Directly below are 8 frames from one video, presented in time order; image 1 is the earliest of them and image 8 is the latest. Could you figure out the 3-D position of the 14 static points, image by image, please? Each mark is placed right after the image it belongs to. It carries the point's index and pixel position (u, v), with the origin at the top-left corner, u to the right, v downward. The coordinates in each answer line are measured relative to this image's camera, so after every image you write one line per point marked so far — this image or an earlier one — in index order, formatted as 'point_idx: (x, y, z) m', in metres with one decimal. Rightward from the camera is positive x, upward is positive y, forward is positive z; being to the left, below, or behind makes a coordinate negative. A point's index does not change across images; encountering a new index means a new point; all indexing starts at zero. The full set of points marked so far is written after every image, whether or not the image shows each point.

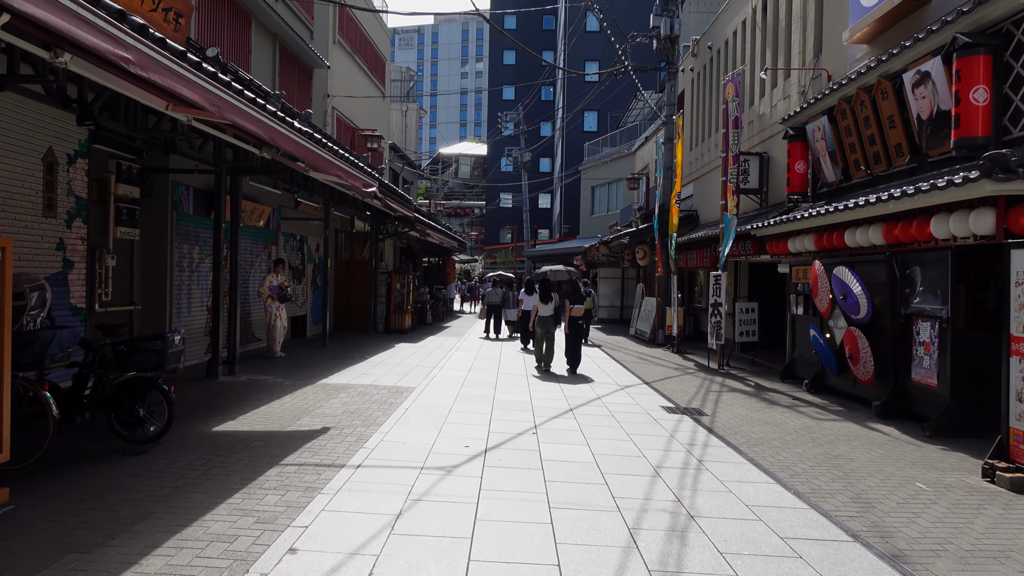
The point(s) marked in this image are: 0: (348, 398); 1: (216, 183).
0: (-2.0, -1.4, +8.1) m
1: (-4.0, +1.4, +8.9) m
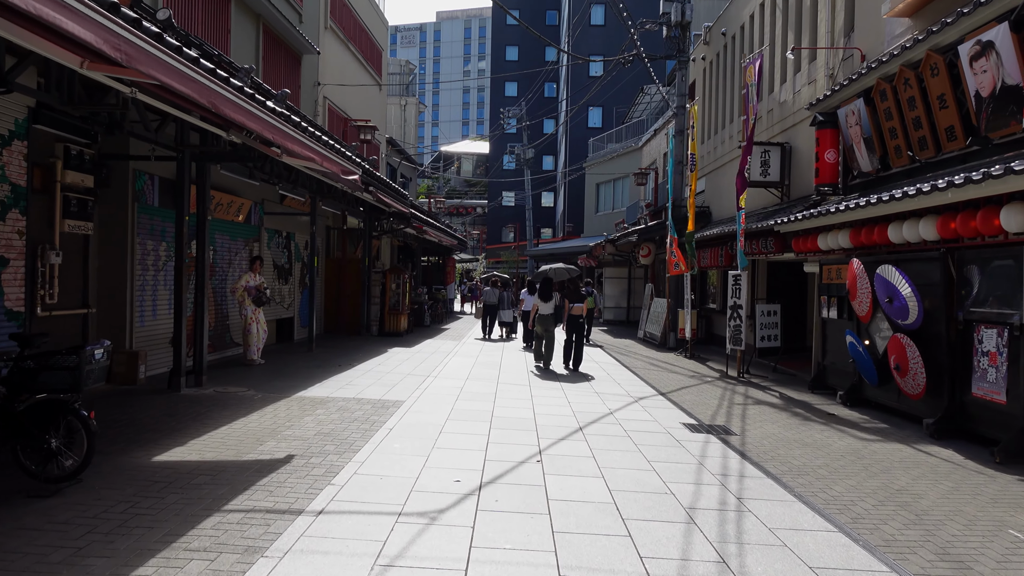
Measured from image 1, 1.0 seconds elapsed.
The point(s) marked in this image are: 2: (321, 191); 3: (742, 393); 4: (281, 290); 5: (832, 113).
0: (-2.0, -1.4, +7.1) m
1: (-4.0, +1.4, +7.9) m
2: (-3.6, +1.8, +12.4) m
3: (+3.5, -1.6, +9.9) m
4: (-4.7, 0.0, +13.3) m
5: (+5.1, +2.8, +10.6) m
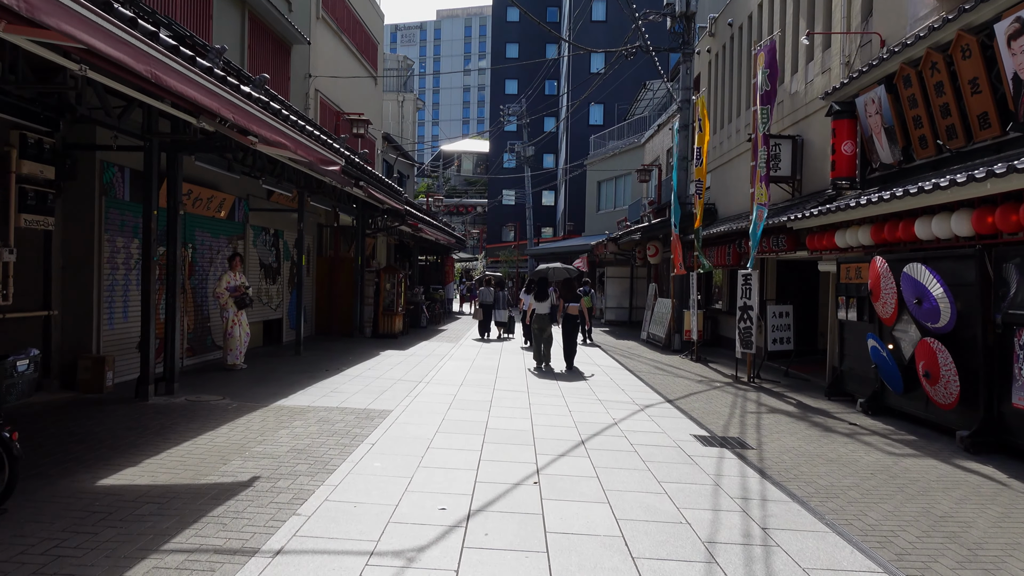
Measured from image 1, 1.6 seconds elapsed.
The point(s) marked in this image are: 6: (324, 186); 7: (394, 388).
0: (-2.1, -1.4, +6.5) m
1: (-4.0, +1.4, +7.3) m
2: (-3.6, +1.8, +11.8) m
3: (+3.4, -1.6, +9.3) m
4: (-4.7, 0.0, +12.7) m
5: (+5.1, +2.8, +10.0) m
6: (-3.5, +1.9, +12.4) m
7: (-1.6, -1.3, +8.8) m
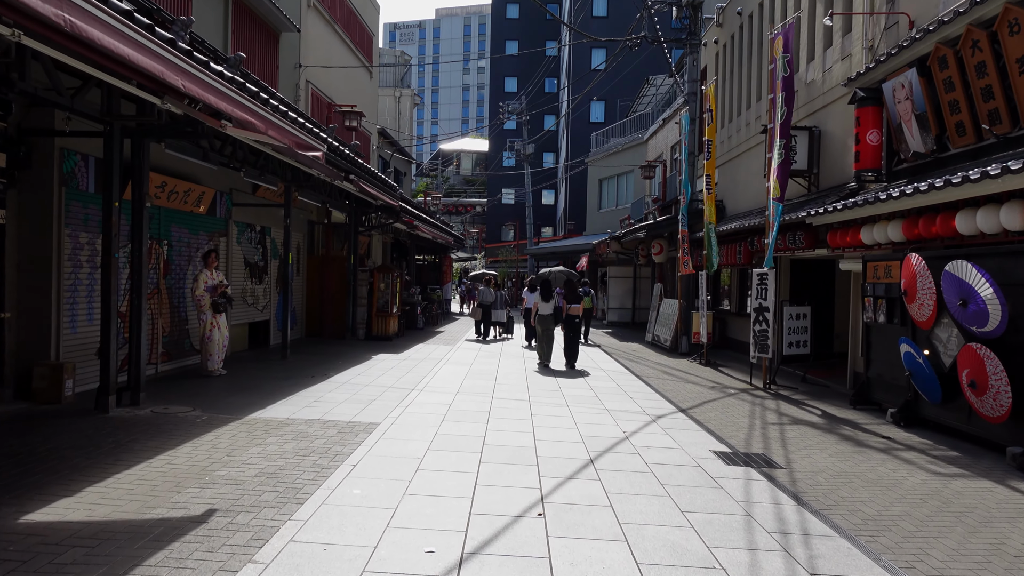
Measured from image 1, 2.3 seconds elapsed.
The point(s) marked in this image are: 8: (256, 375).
0: (-2.0, -1.4, +5.8) m
1: (-4.0, +1.4, +6.6) m
2: (-3.6, +1.8, +11.1) m
3: (+3.4, -1.6, +8.6) m
4: (-4.7, 0.0, +12.0) m
5: (+5.1, +2.8, +9.3) m
6: (-3.5, +1.9, +11.7) m
7: (-1.6, -1.3, +8.1) m
8: (-3.7, -1.2, +9.5) m
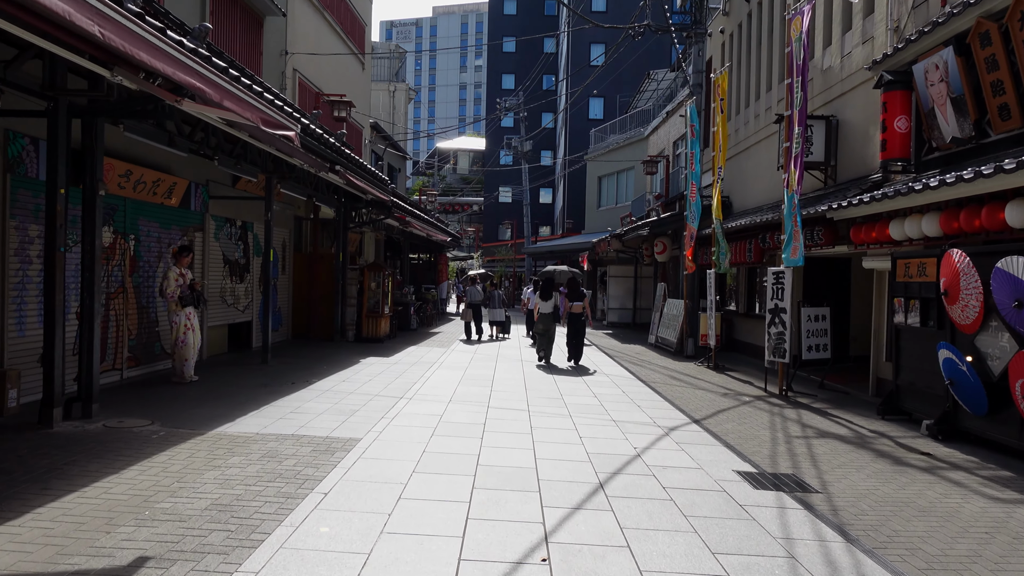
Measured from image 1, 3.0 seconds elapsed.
0: (-2.1, -1.4, +5.1) m
1: (-4.0, +1.4, +5.8) m
2: (-3.6, +1.8, +10.3) m
3: (+3.4, -1.6, +7.9) m
4: (-4.7, 0.0, +11.2) m
5: (+5.1, +2.8, +8.5) m
6: (-3.6, +1.9, +11.0) m
7: (-1.6, -1.3, +7.4) m
8: (-3.7, -1.2, +8.7) m
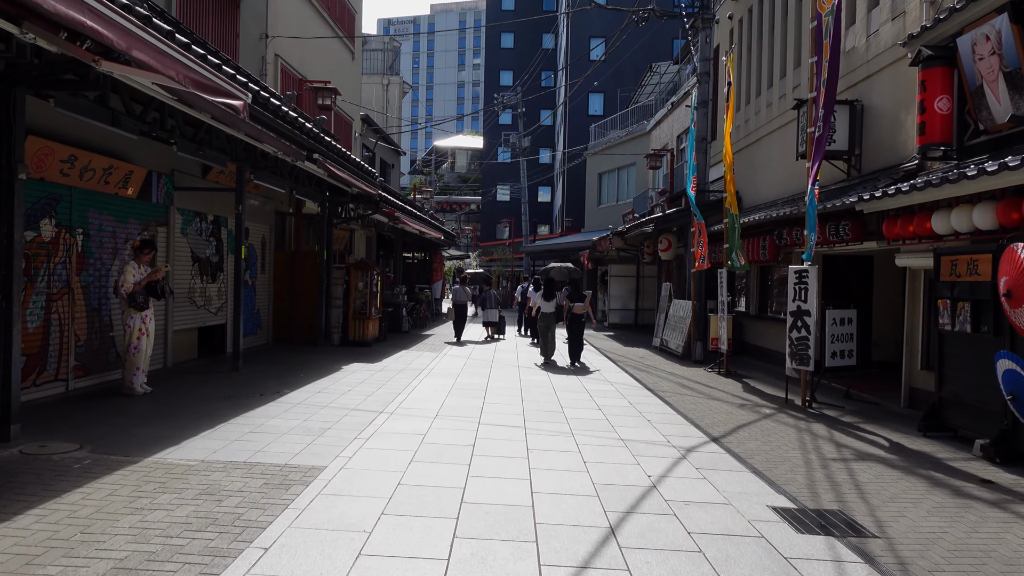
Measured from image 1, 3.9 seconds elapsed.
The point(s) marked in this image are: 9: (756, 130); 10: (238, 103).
0: (-2.1, -1.4, +4.2) m
1: (-4.1, +1.4, +4.9) m
2: (-3.7, +1.8, +9.4) m
3: (+3.3, -1.6, +7.0) m
4: (-4.8, 0.0, +10.3) m
5: (+5.0, +2.8, +7.6) m
6: (-3.6, +1.9, +10.0) m
7: (-1.7, -1.3, +6.5) m
8: (-3.8, -1.2, +7.8) m
9: (+5.3, +3.4, +14.2) m
10: (-2.4, +1.7, +6.0) m
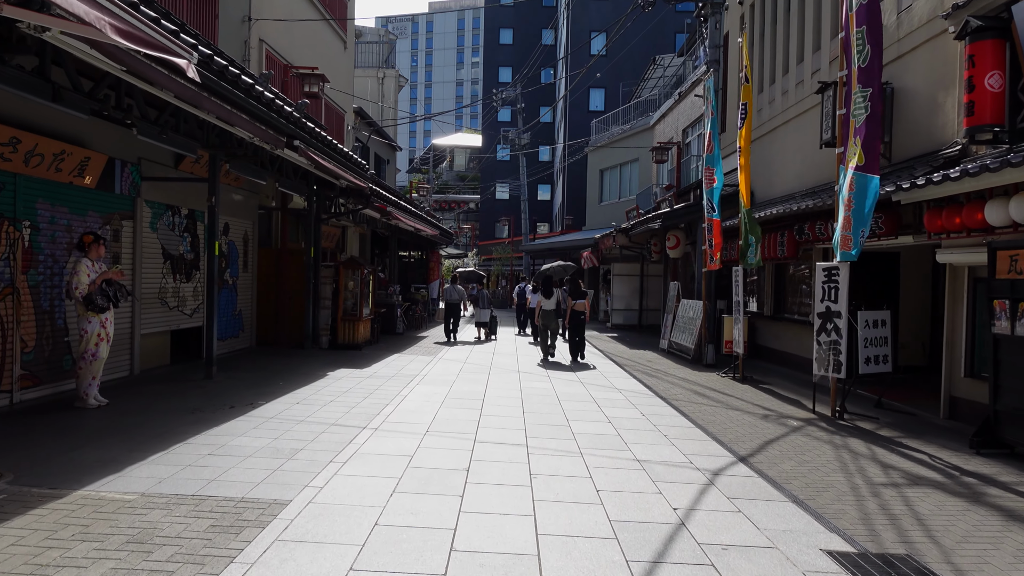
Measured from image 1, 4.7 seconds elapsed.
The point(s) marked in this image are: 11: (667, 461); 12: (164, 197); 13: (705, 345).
0: (-2.1, -1.4, +3.3) m
1: (-4.1, +1.4, +4.0) m
2: (-3.7, +1.8, +8.6) m
3: (+3.3, -1.6, +6.2) m
4: (-4.8, 0.0, +9.5) m
5: (+5.0, +2.8, +6.8) m
6: (-3.6, +1.9, +9.2) m
7: (-1.7, -1.3, +5.7) m
8: (-3.8, -1.2, +7.0) m
9: (+5.3, +3.4, +13.4) m
10: (-2.4, +1.7, +5.2) m
11: (+1.3, -1.5, +5.7) m
12: (-4.8, +1.3, +9.1) m
13: (+3.7, -1.1, +12.7) m
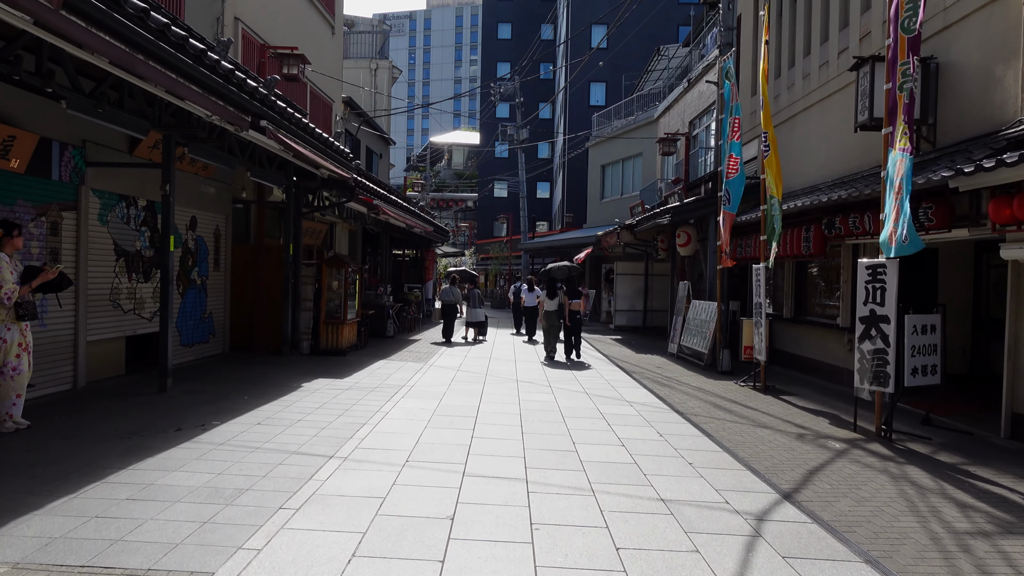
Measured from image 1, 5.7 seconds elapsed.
0: (-2.1, -1.4, +2.3) m
1: (-4.1, +1.4, +3.0) m
2: (-3.8, +1.8, +7.5) m
3: (+3.3, -1.6, +5.1) m
4: (-4.8, 0.0, +8.4) m
5: (+5.0, +2.8, +5.8) m
6: (-3.7, +1.9, +8.2) m
7: (-1.7, -1.3, +4.6) m
8: (-3.8, -1.2, +5.9) m
9: (+5.2, +3.4, +12.3) m
10: (-2.5, +1.6, +4.1) m
11: (+1.3, -1.5, +4.6) m
12: (-4.9, +1.2, +8.0) m
13: (+3.7, -1.1, +11.7) m
